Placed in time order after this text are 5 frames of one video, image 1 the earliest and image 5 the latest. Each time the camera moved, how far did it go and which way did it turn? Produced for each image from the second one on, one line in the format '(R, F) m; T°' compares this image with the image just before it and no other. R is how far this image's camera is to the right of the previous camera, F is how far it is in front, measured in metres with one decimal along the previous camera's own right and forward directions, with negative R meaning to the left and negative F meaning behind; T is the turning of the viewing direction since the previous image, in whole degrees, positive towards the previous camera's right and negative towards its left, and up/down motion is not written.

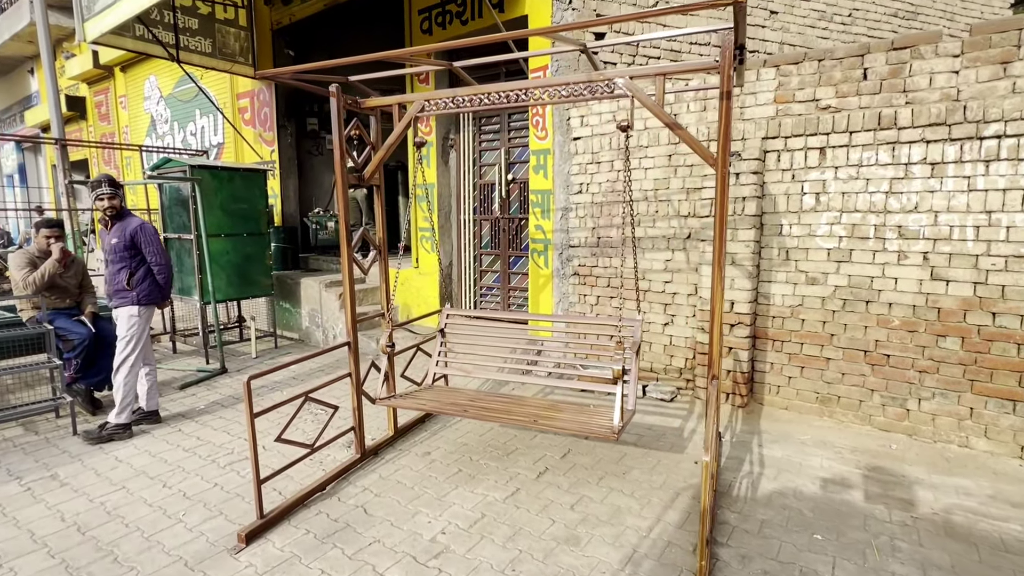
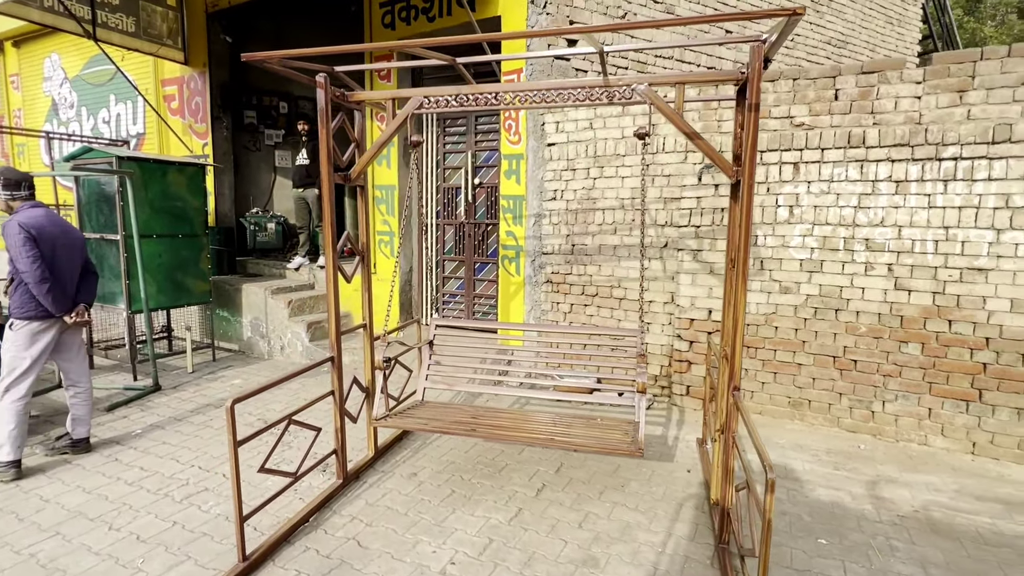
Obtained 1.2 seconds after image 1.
(-0.4, +0.2) m; +8°
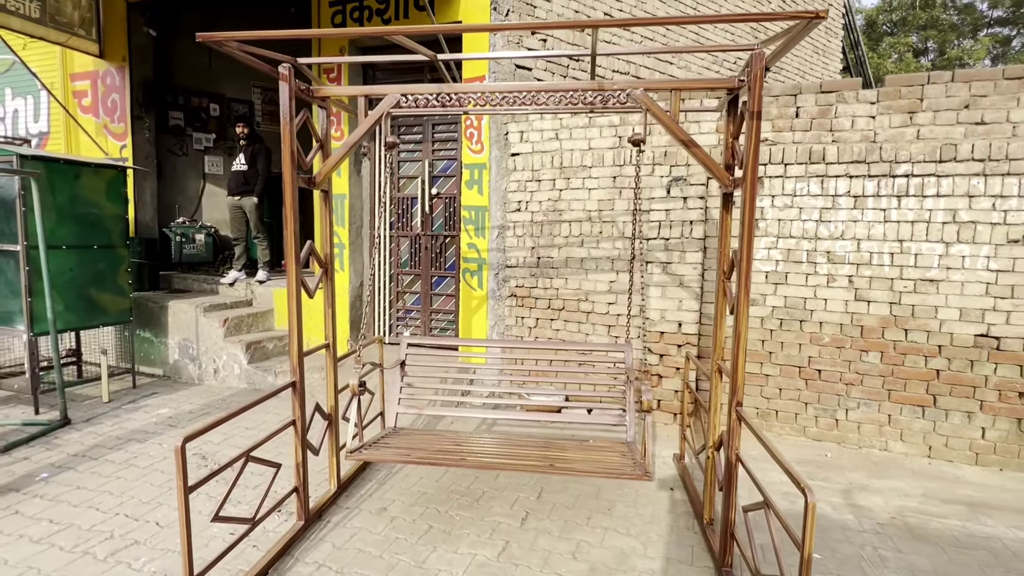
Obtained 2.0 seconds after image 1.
(-0.3, +0.2) m; +7°
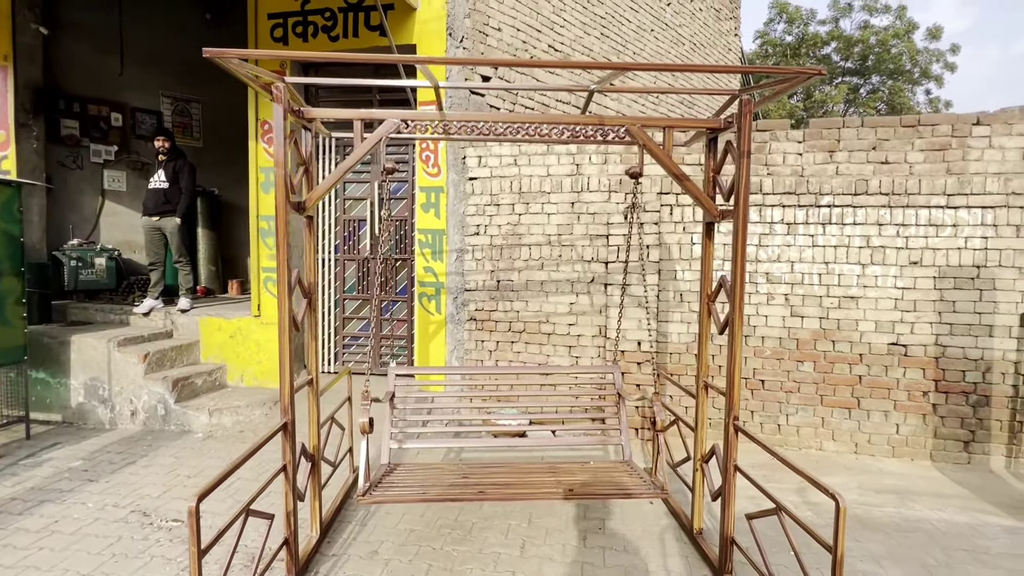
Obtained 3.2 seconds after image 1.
(-0.5, 0.0) m; +10°
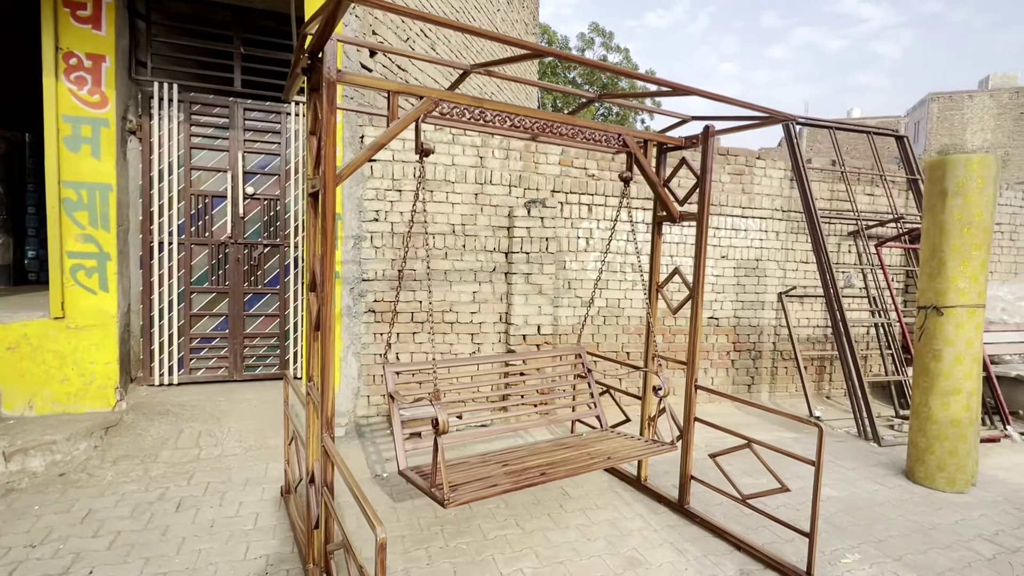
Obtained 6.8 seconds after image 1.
(-1.4, +0.3) m; +28°
